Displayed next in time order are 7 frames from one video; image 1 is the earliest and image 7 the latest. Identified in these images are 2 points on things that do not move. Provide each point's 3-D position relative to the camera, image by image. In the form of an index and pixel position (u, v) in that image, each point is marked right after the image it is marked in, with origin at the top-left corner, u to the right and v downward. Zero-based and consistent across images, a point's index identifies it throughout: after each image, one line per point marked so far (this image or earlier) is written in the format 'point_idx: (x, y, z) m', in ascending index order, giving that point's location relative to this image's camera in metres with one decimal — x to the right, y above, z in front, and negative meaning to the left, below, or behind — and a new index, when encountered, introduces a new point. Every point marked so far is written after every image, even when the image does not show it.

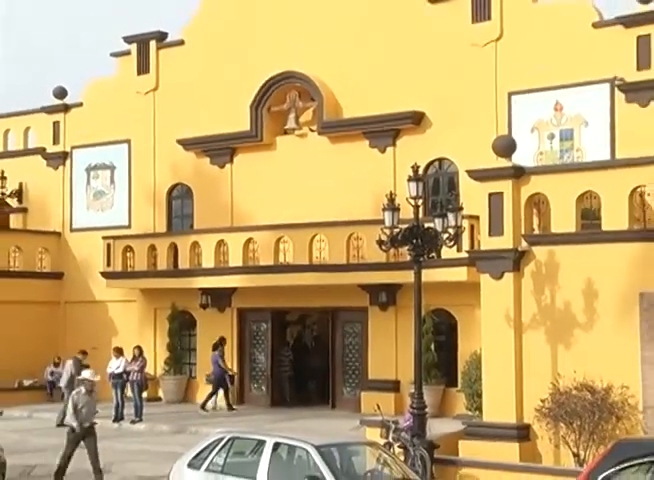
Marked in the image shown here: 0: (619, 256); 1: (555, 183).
0: (+4.7, -0.3, +17.5) m
1: (+3.9, +1.0, +18.3) m
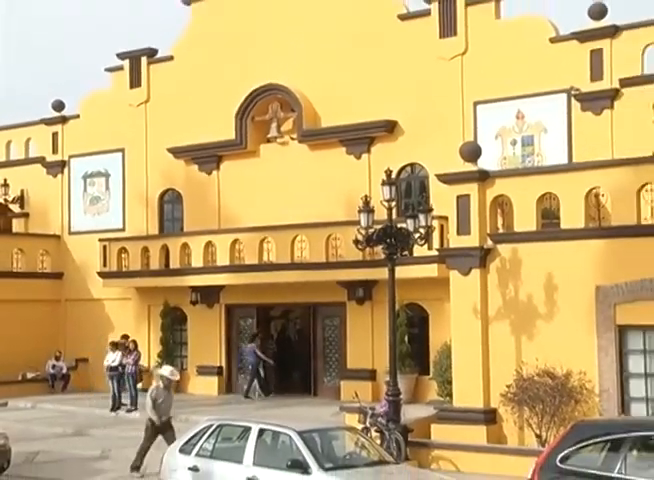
0: (+4.3, -0.2, +19.4) m
1: (+3.5, +1.0, +20.2) m
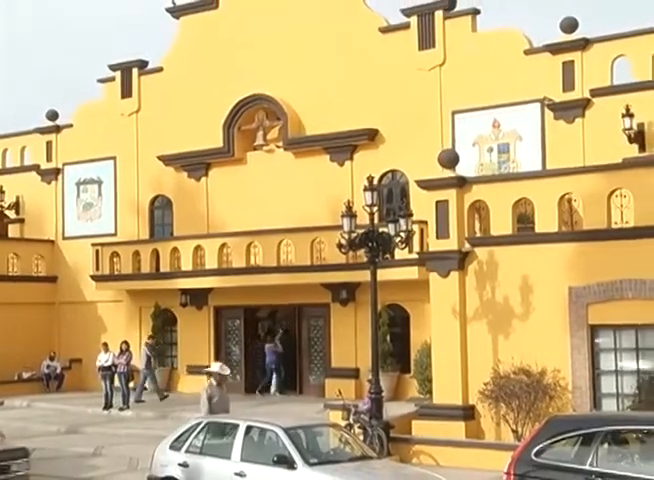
0: (+4.0, -0.3, +20.5) m
1: (+3.2, +0.9, +21.2) m
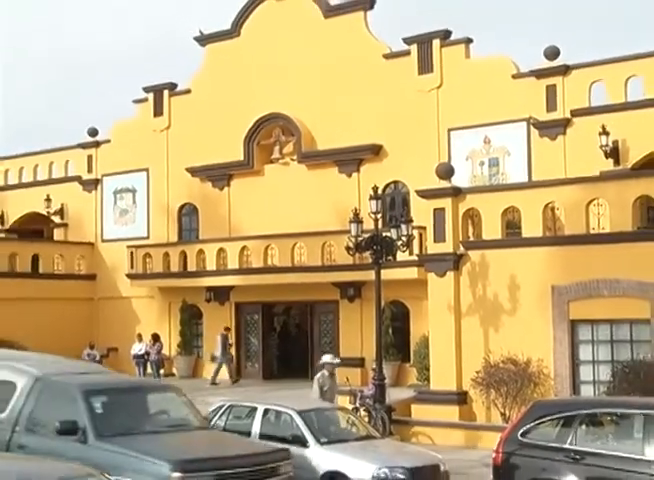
0: (+4.1, -0.4, +23.5) m
1: (+3.3, +0.9, +24.3) m
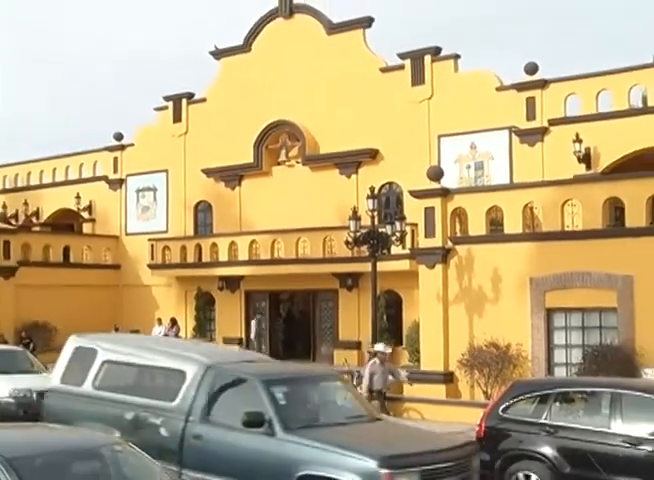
0: (+4.1, -0.3, +26.7) m
1: (+3.4, +1.0, +27.5) m
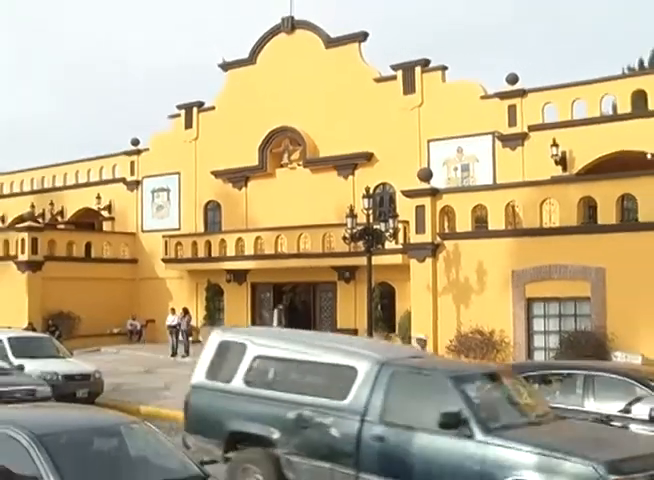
0: (+4.1, -0.2, +29.6) m
1: (+3.3, +1.1, +30.4) m
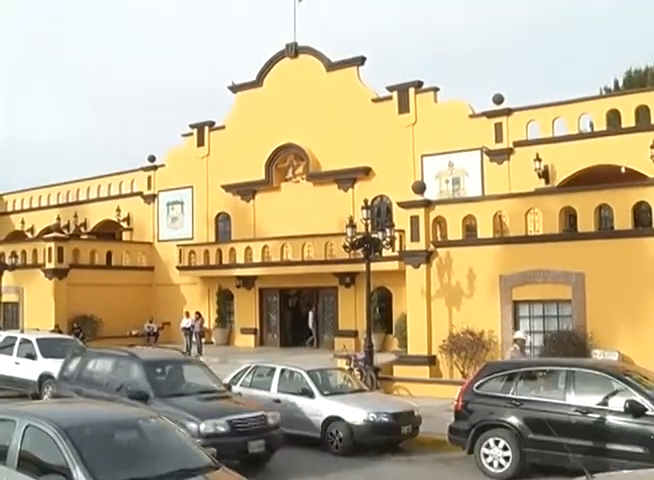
0: (+4.1, -0.4, +32.5) m
1: (+3.4, +0.8, +33.3) m
